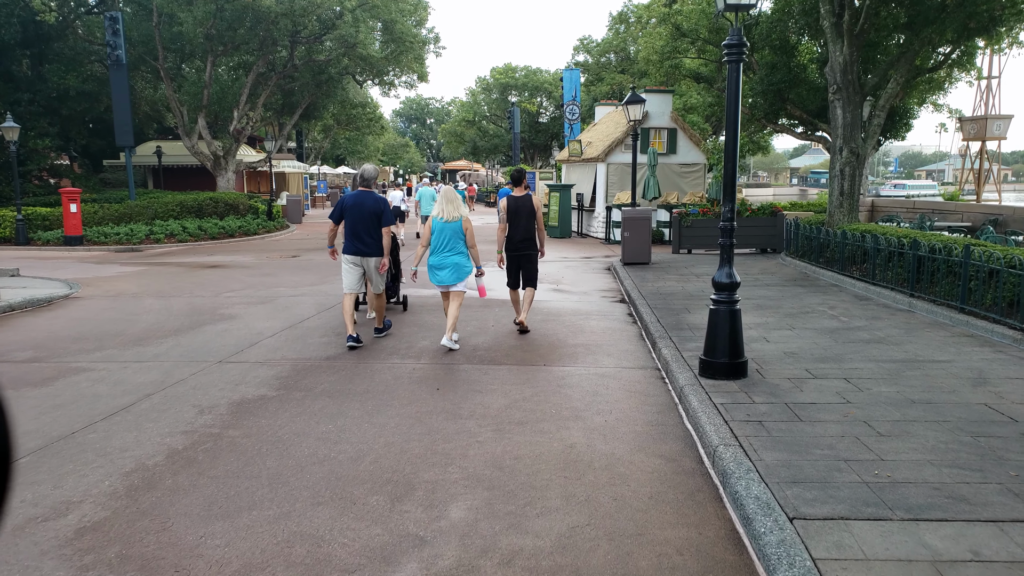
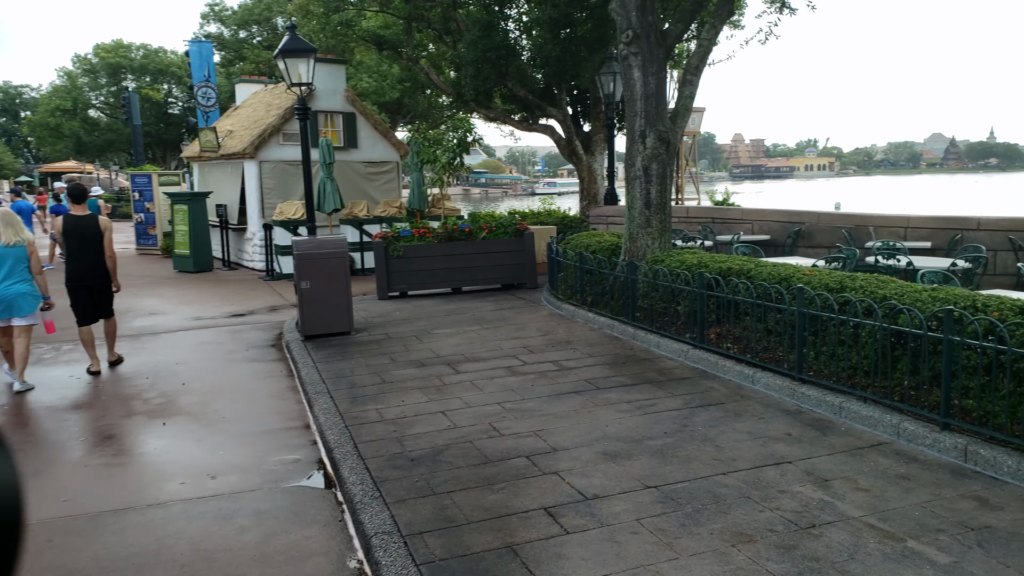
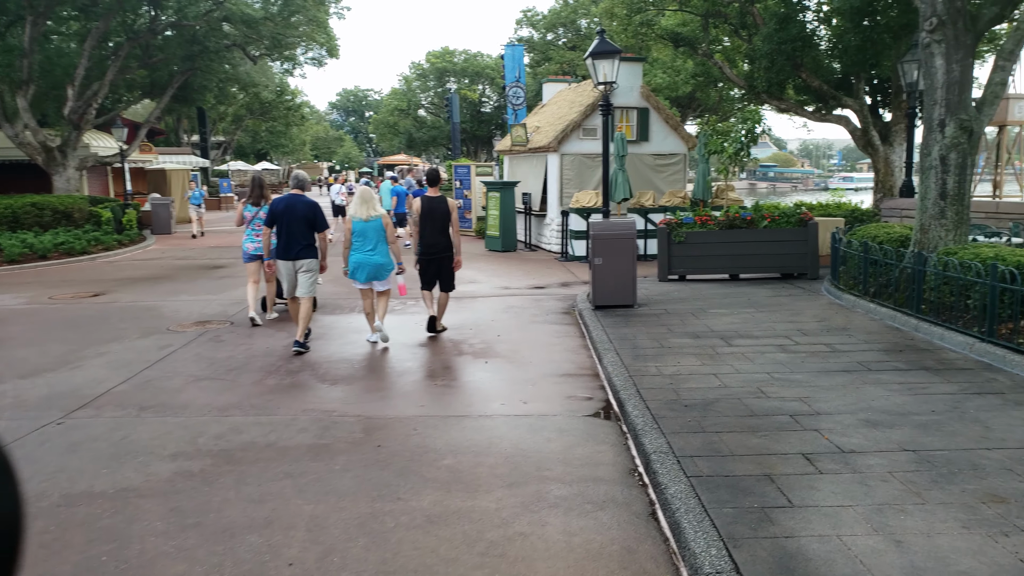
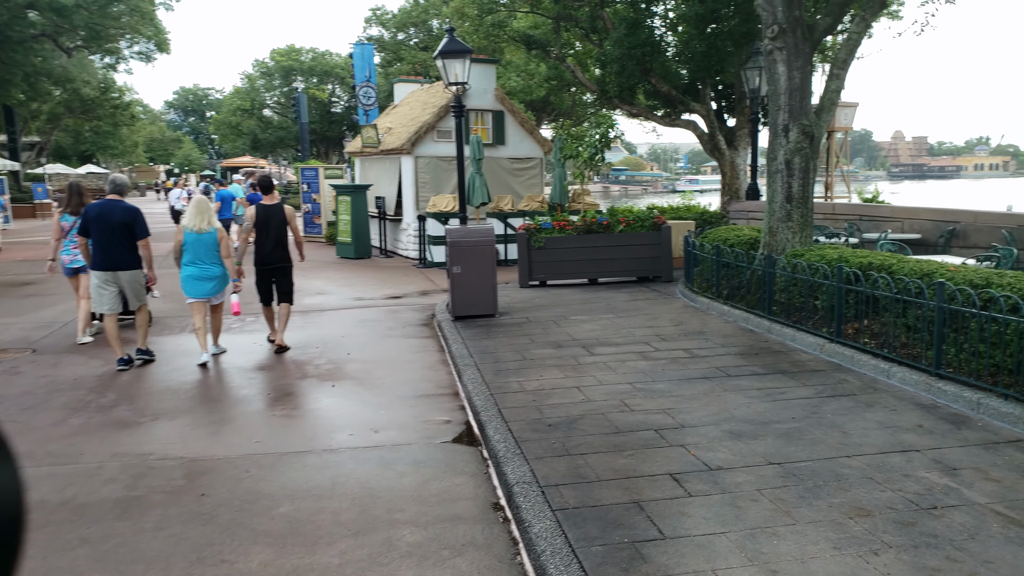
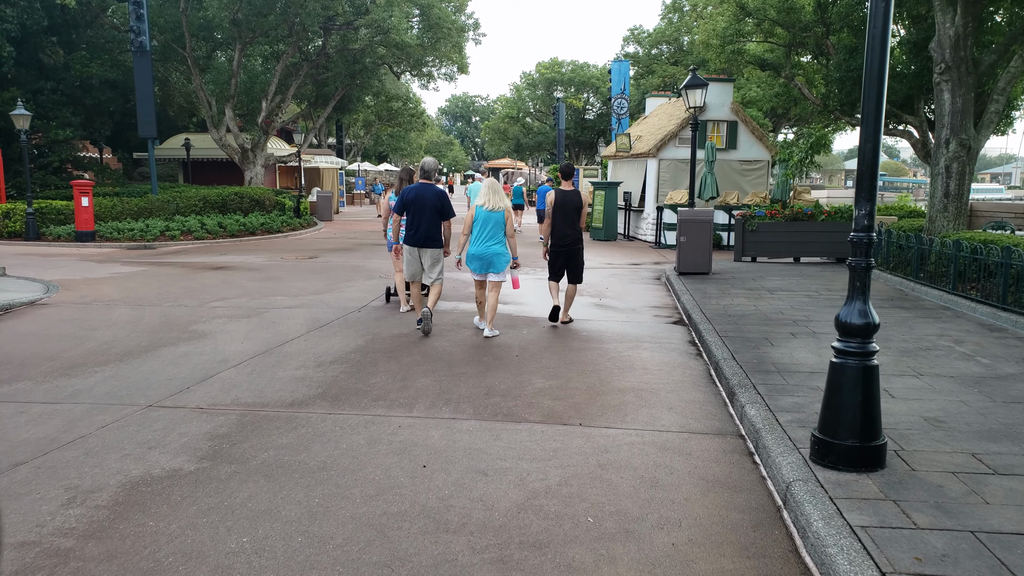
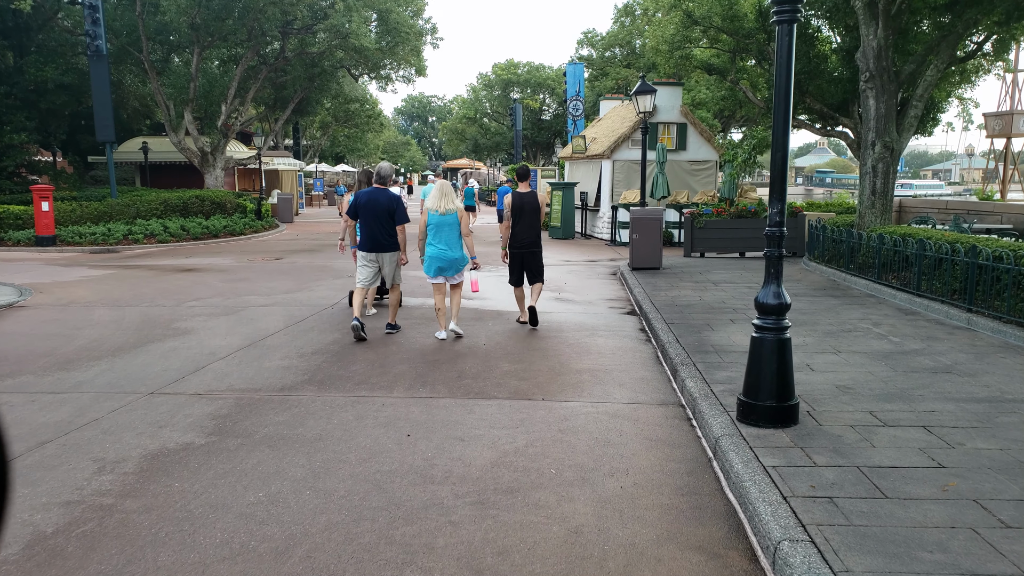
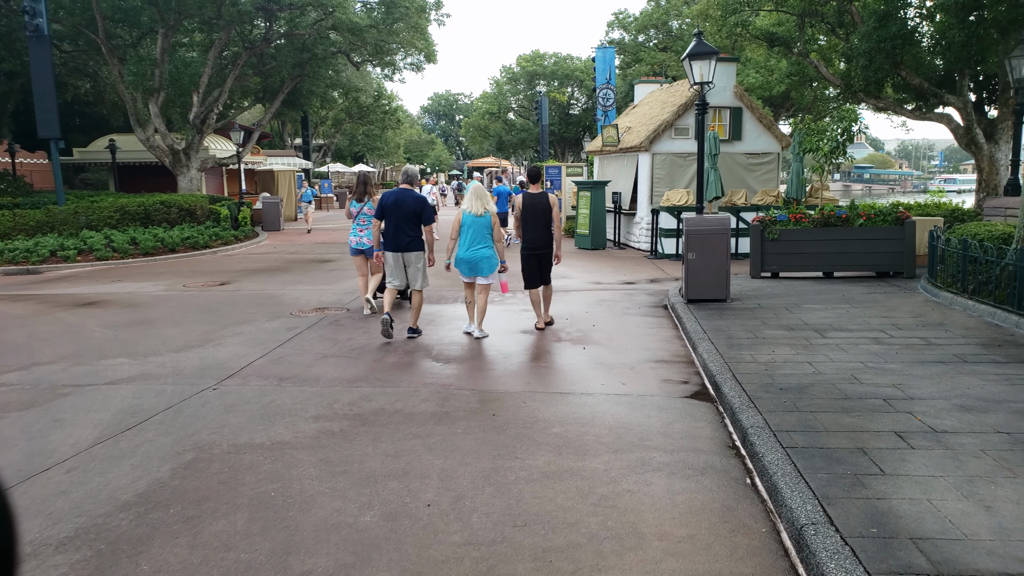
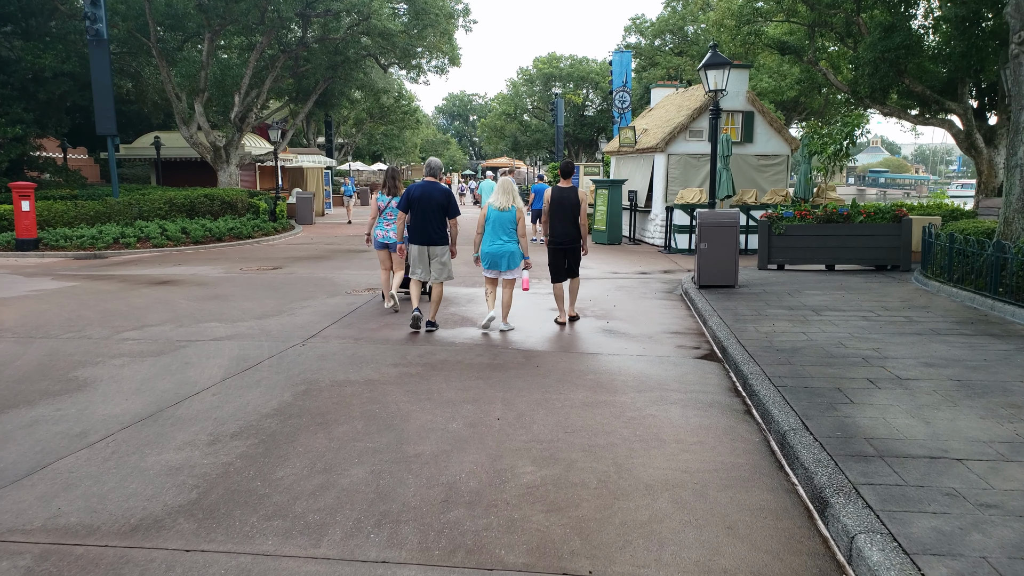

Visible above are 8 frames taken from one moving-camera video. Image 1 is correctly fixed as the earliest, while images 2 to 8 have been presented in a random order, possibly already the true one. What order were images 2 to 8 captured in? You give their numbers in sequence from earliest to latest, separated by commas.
6, 5, 8, 7, 3, 4, 2
